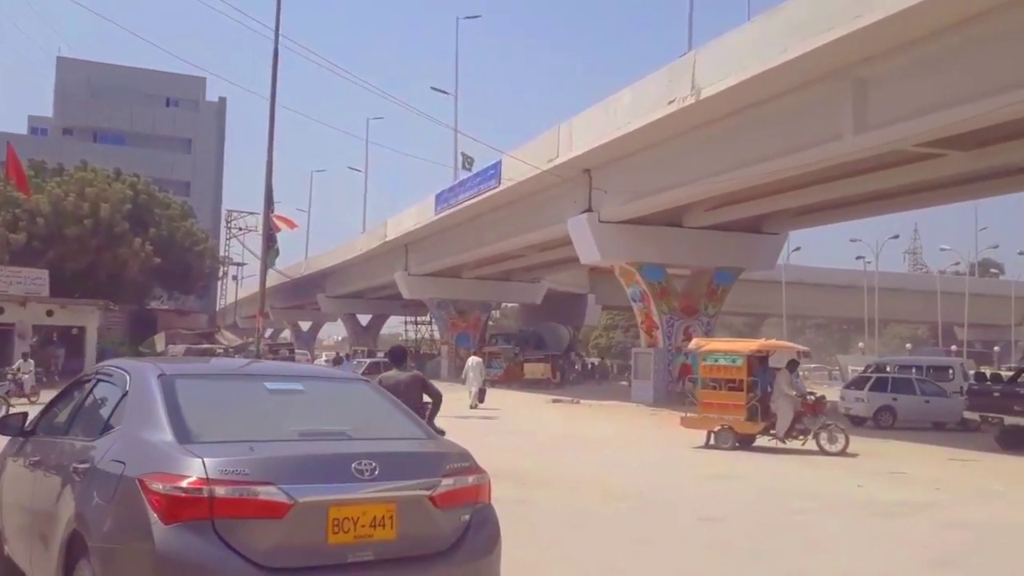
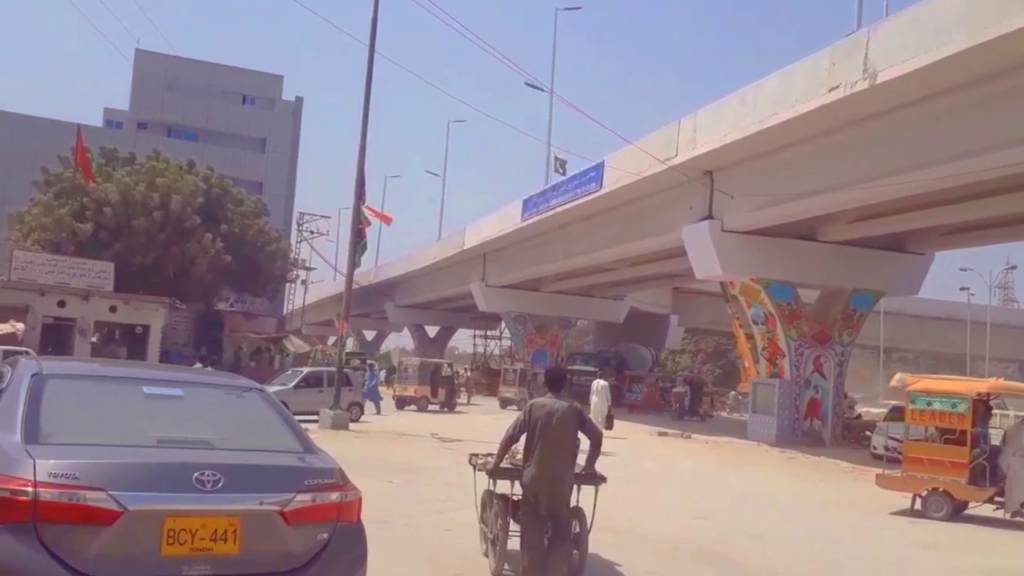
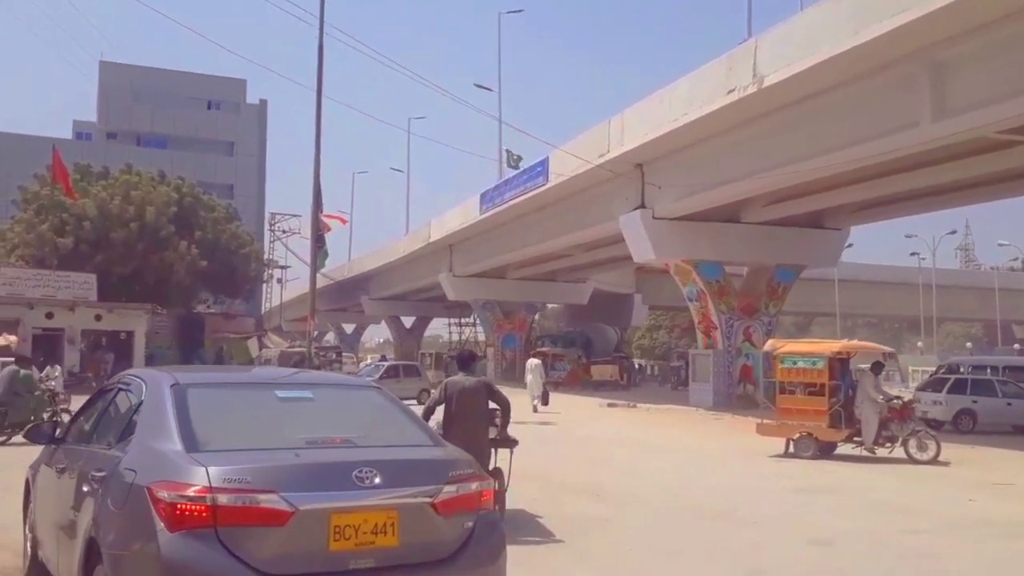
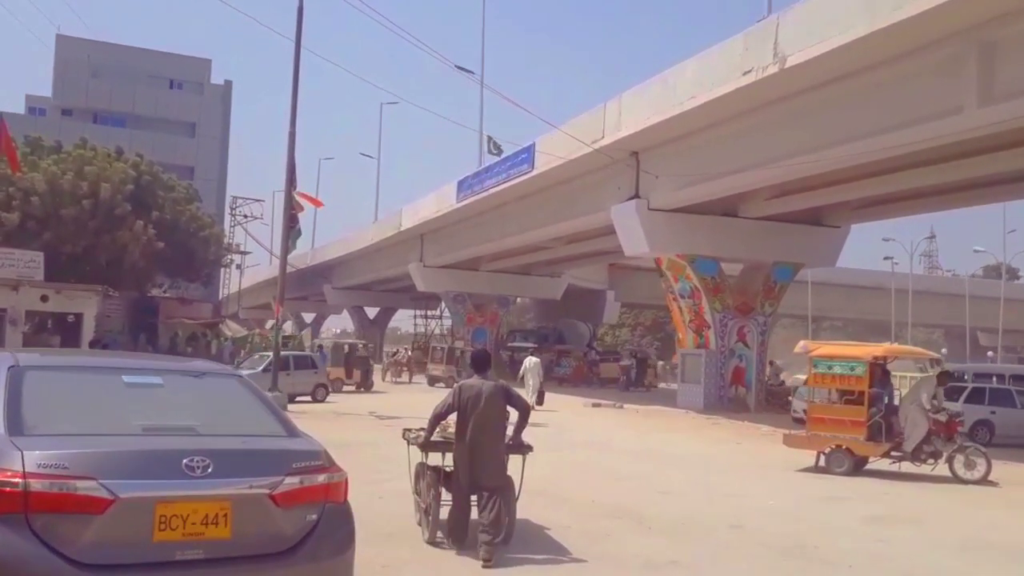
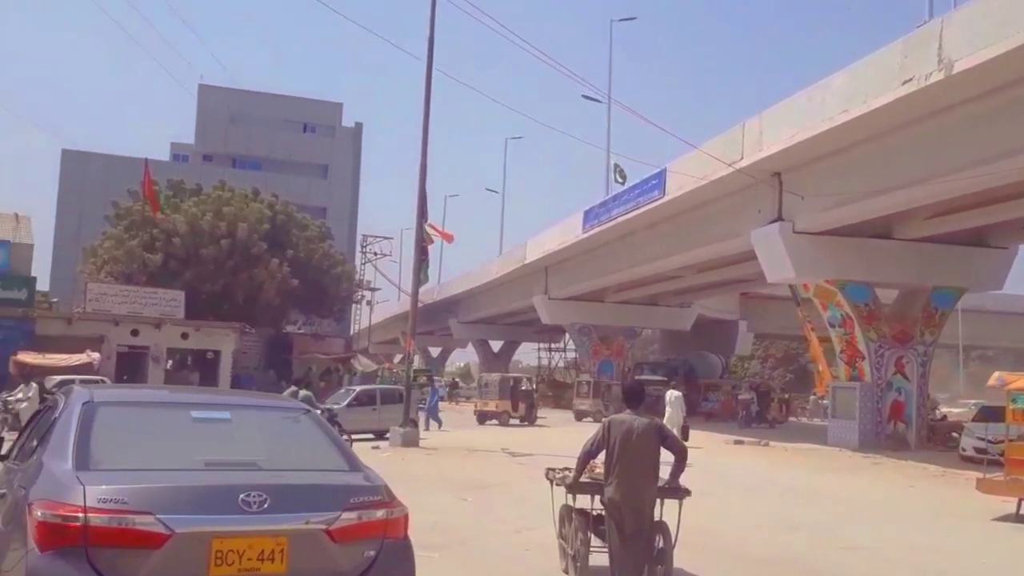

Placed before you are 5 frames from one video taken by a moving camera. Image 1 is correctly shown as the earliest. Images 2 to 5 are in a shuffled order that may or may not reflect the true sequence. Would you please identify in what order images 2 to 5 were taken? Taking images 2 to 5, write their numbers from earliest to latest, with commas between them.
3, 4, 2, 5
